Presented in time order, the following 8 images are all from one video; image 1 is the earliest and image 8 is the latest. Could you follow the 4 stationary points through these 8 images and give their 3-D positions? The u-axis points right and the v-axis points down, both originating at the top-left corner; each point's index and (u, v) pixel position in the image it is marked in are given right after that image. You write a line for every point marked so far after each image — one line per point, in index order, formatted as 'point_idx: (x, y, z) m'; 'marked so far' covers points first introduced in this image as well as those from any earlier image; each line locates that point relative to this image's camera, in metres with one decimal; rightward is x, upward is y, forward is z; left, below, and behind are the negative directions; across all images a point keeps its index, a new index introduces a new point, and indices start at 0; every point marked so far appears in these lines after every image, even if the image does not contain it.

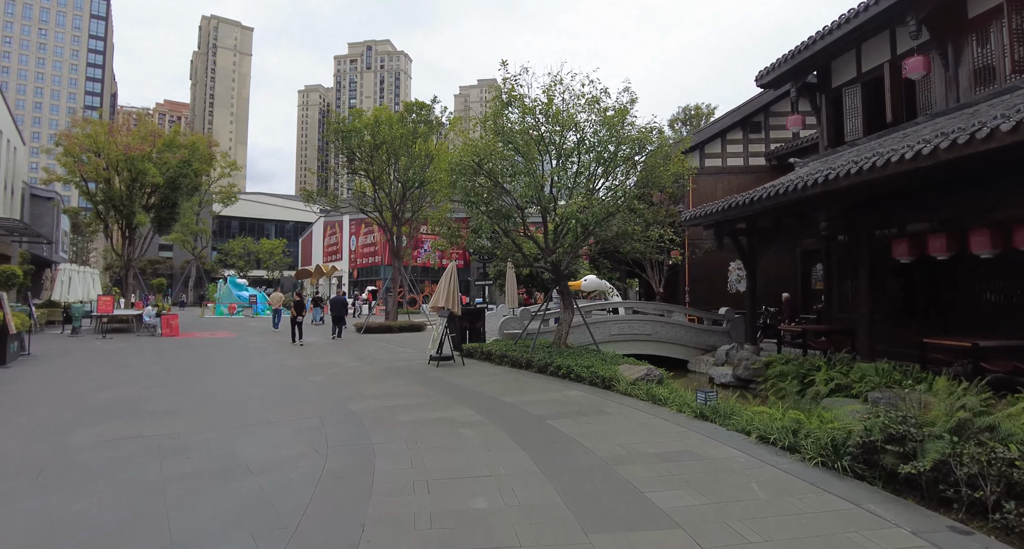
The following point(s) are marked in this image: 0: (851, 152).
0: (+7.5, +2.7, +12.0) m
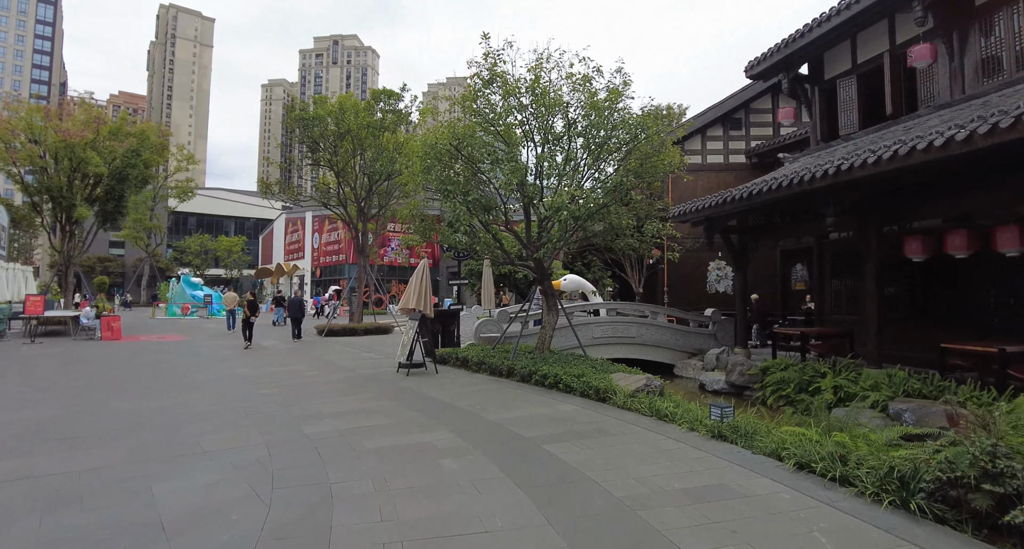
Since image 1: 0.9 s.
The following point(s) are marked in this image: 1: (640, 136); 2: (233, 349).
0: (+7.0, +2.7, +11.4) m
1: (+2.0, +2.2, +8.5) m
2: (-7.3, -2.0, +14.3) m
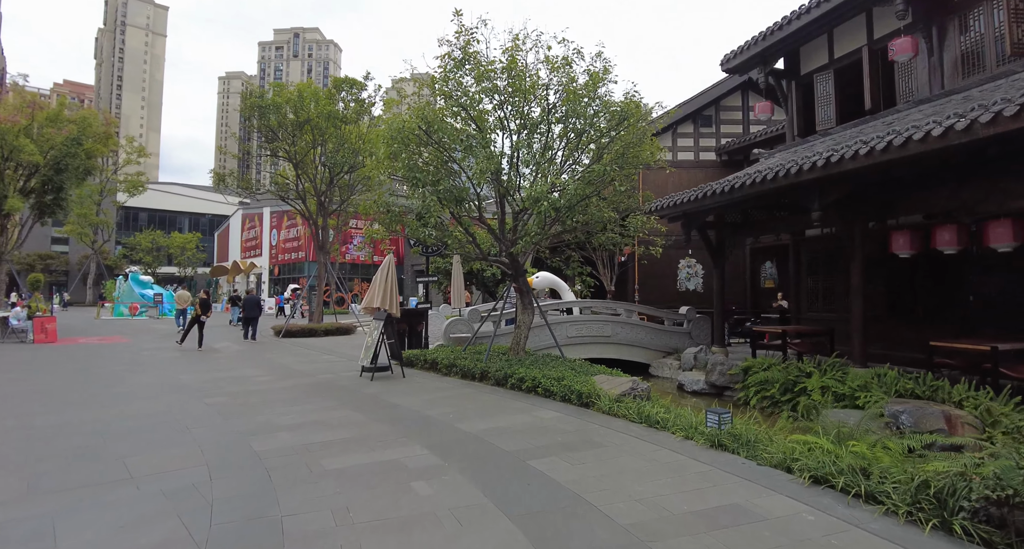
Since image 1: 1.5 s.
0: (+6.5, +2.7, +11.2) m
1: (+1.6, +2.3, +8.0) m
2: (-8.0, -1.9, +13.2) m
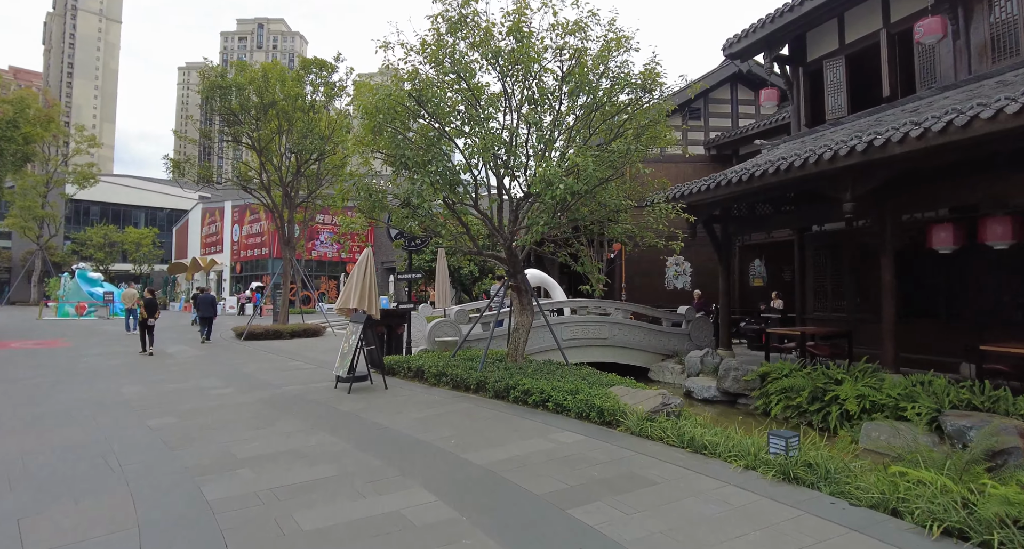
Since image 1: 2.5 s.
0: (+6.3, +2.8, +10.5) m
1: (+1.7, +2.3, +7.0) m
2: (-8.3, -1.8, +11.7) m
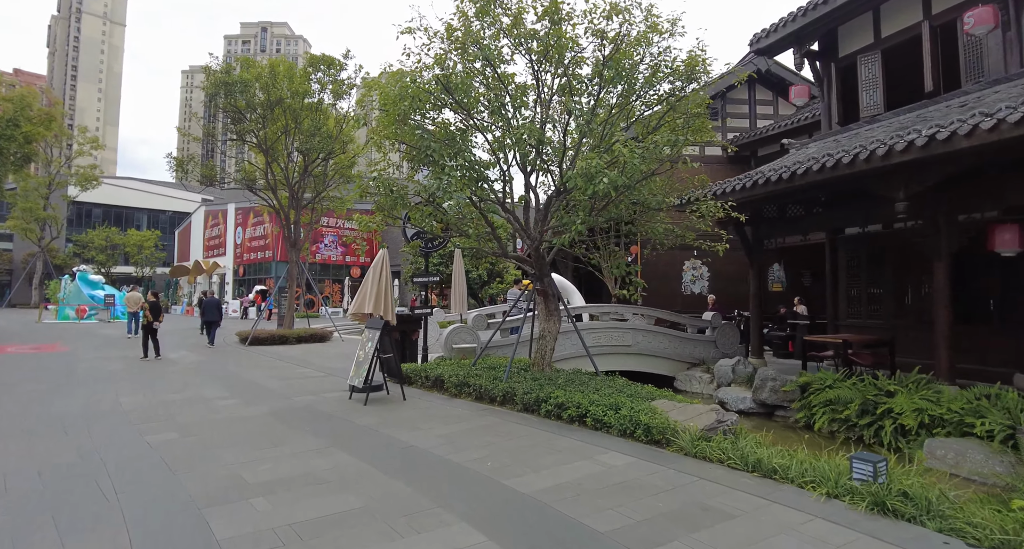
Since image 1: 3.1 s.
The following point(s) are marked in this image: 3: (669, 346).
0: (+6.7, +2.7, +10.0) m
1: (+2.0, +2.3, +6.5) m
2: (-7.9, -1.8, +11.2) m
3: (+3.3, -1.5, +11.4) m
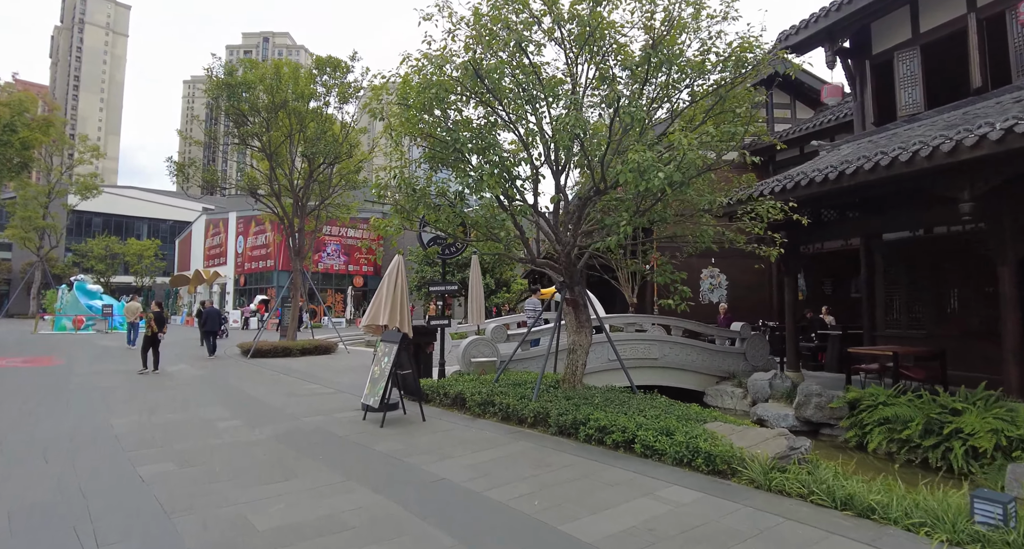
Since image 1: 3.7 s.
0: (+7.1, +2.6, +9.4) m
1: (+2.4, +2.2, +6.0) m
2: (-7.5, -2.0, +10.5) m
3: (+3.6, -1.7, +10.8) m
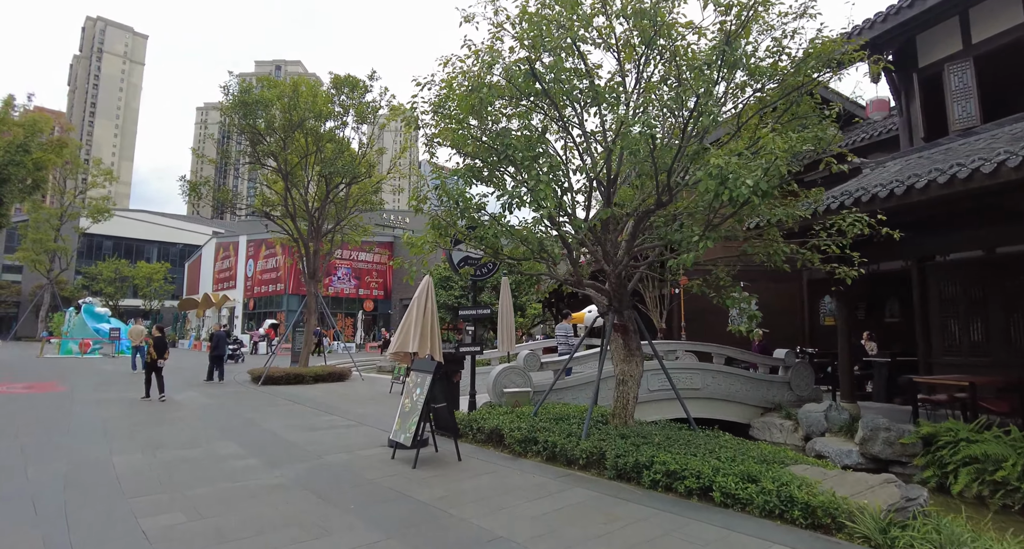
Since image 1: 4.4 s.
0: (+7.6, +2.2, +8.8) m
1: (+2.9, +2.0, +5.4) m
2: (-7.0, -2.4, +9.9) m
3: (+4.2, -2.1, +10.0) m
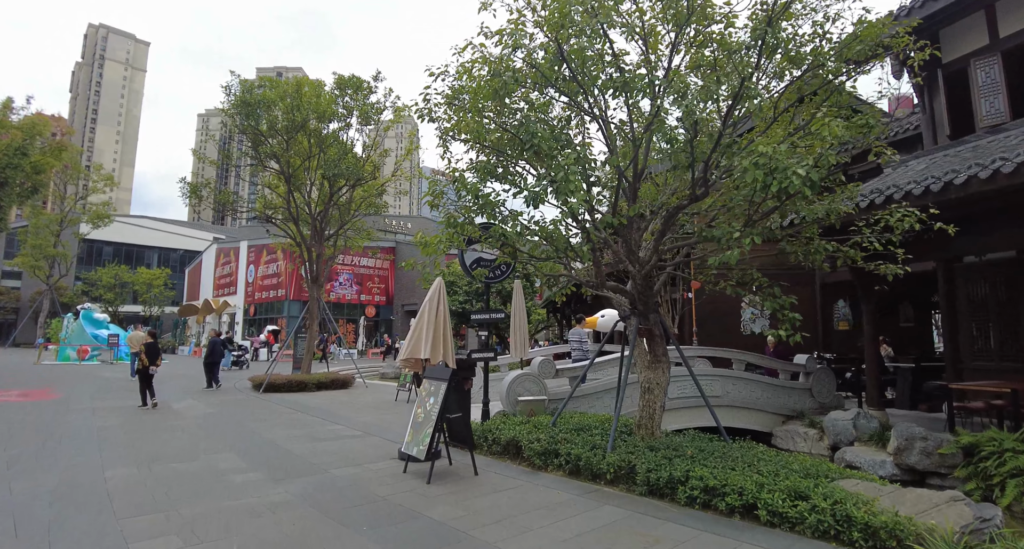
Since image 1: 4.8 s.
0: (+7.8, +2.2, +8.5) m
1: (+3.1, +2.0, +5.1) m
2: (-6.8, -2.5, +9.5) m
3: (+4.4, -2.1, +9.7) m
